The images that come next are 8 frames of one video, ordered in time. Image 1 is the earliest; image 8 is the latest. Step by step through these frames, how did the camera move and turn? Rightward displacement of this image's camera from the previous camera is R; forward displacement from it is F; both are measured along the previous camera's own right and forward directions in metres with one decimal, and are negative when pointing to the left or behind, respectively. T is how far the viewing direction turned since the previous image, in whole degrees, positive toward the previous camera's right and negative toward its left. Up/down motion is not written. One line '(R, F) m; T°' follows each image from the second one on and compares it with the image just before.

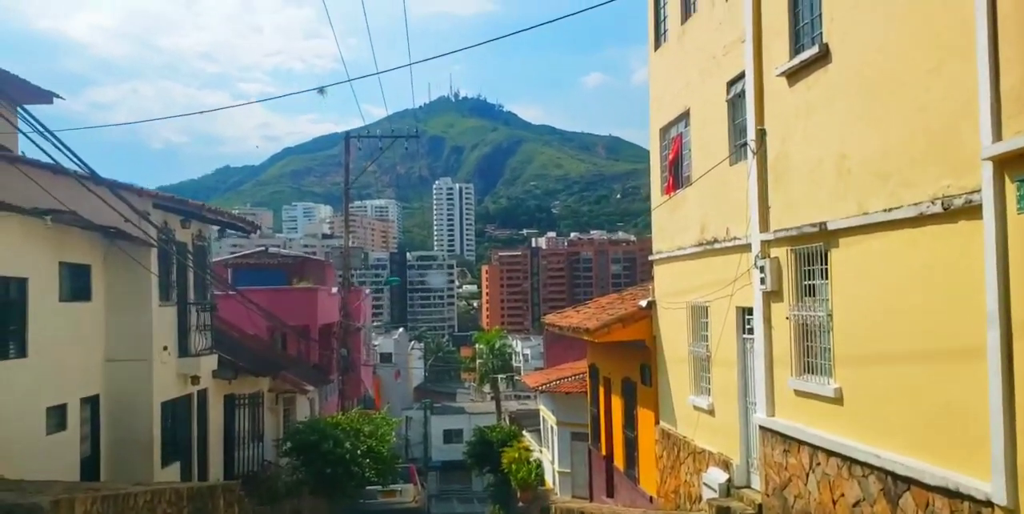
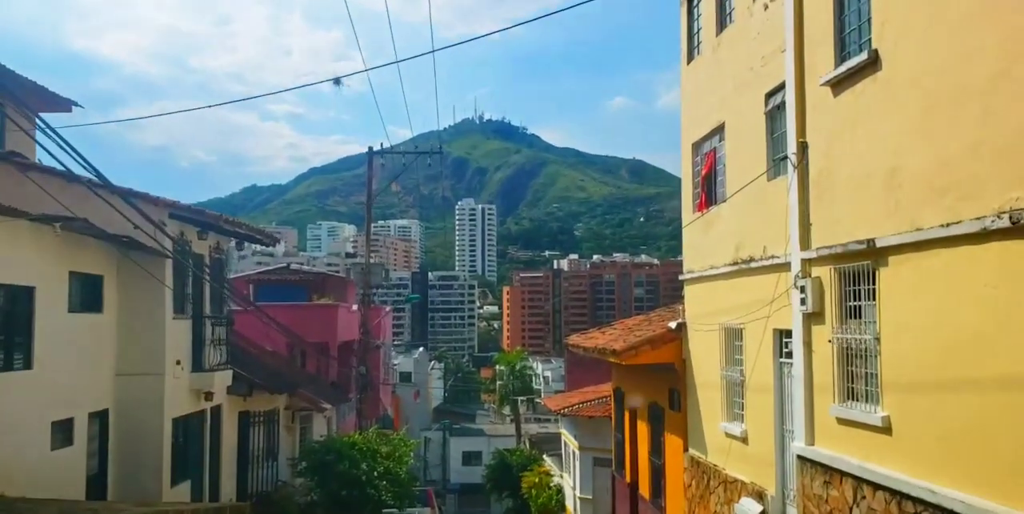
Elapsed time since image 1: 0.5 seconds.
(0.0, +0.5) m; -1°
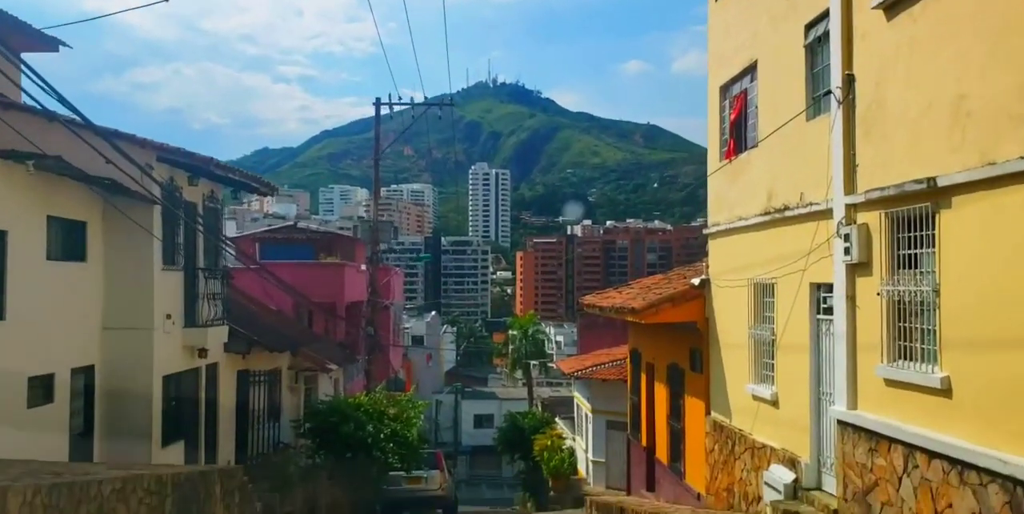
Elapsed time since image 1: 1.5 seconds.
(0.0, +0.9) m; -1°
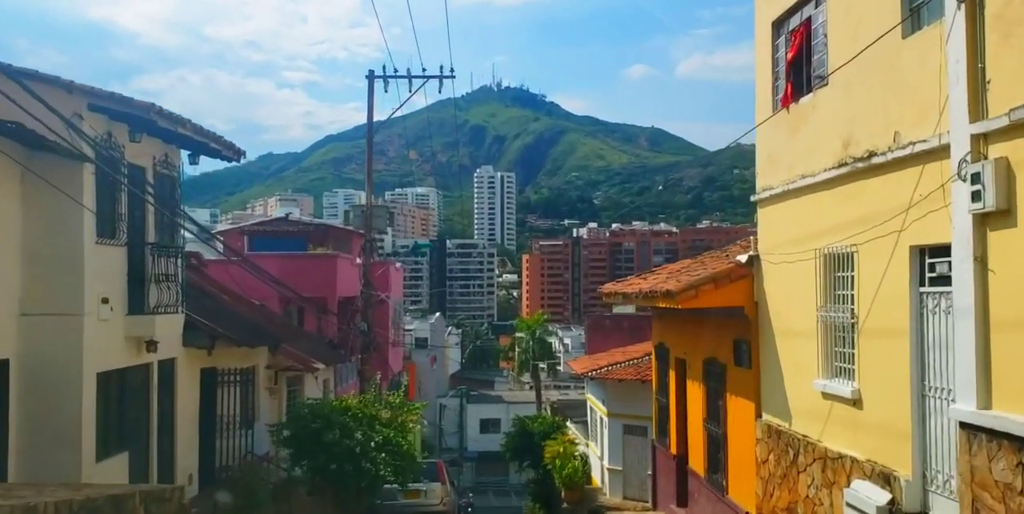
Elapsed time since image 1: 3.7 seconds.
(-0.1, +2.2) m; 0°
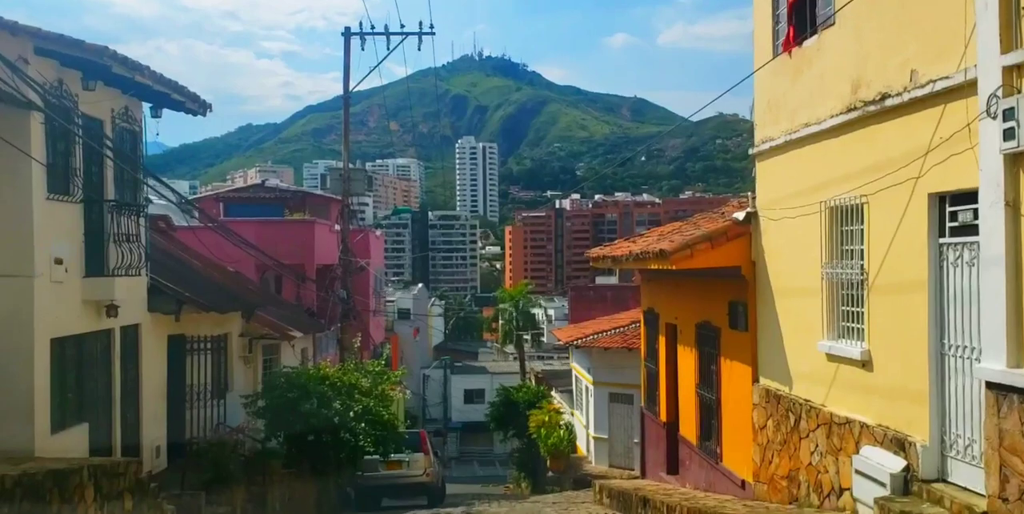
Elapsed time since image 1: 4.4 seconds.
(0.0, +0.6) m; +1°
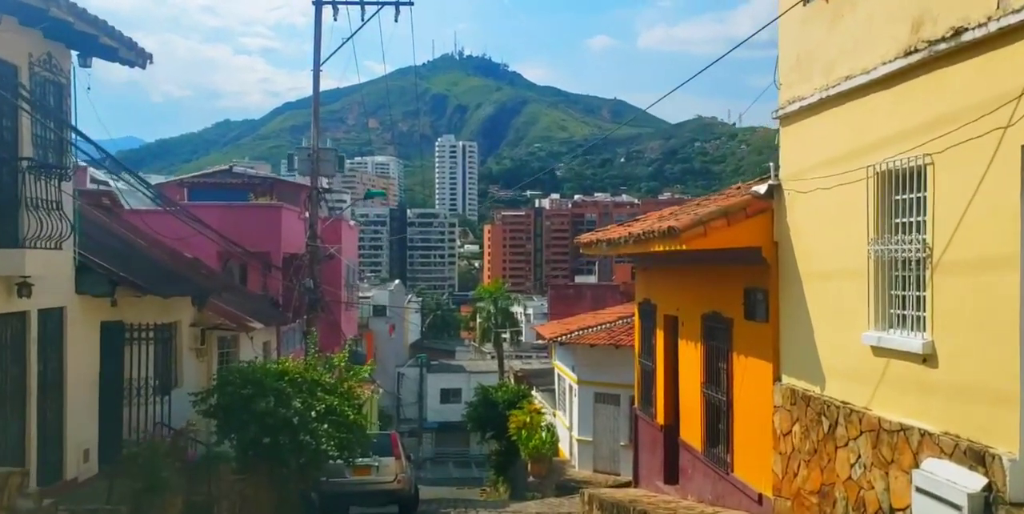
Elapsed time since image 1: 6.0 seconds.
(-0.1, +1.4) m; +1°
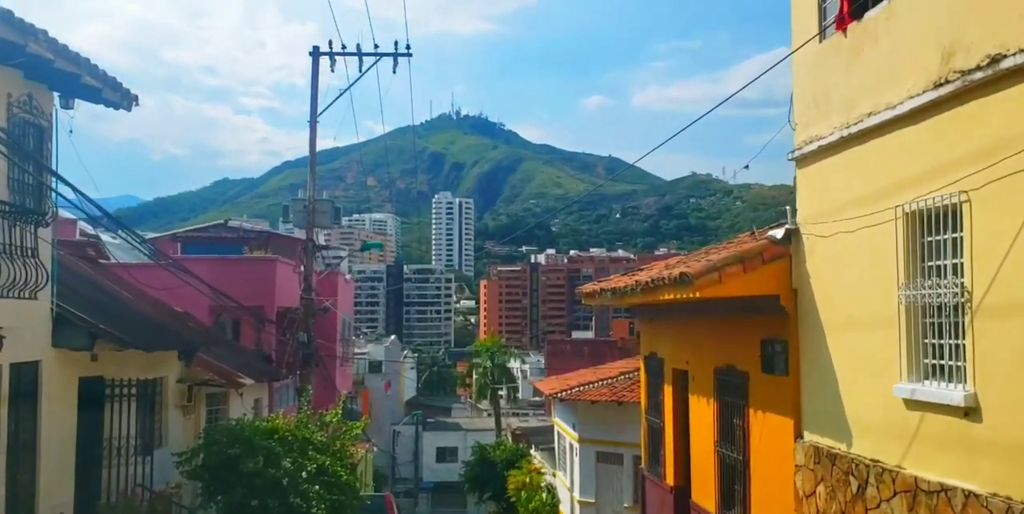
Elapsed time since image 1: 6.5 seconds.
(-0.1, +0.5) m; 0°
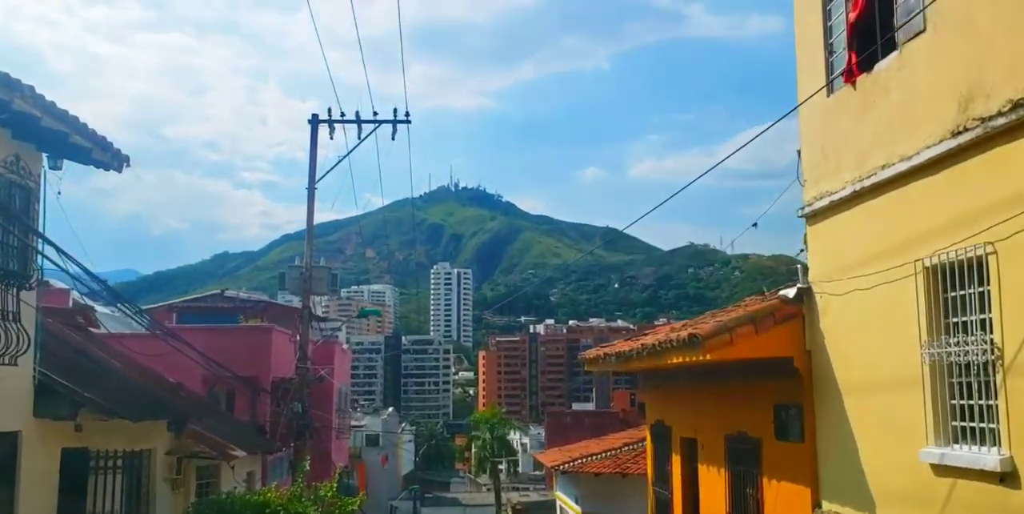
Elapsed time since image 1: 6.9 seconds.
(0.0, +0.3) m; 0°
